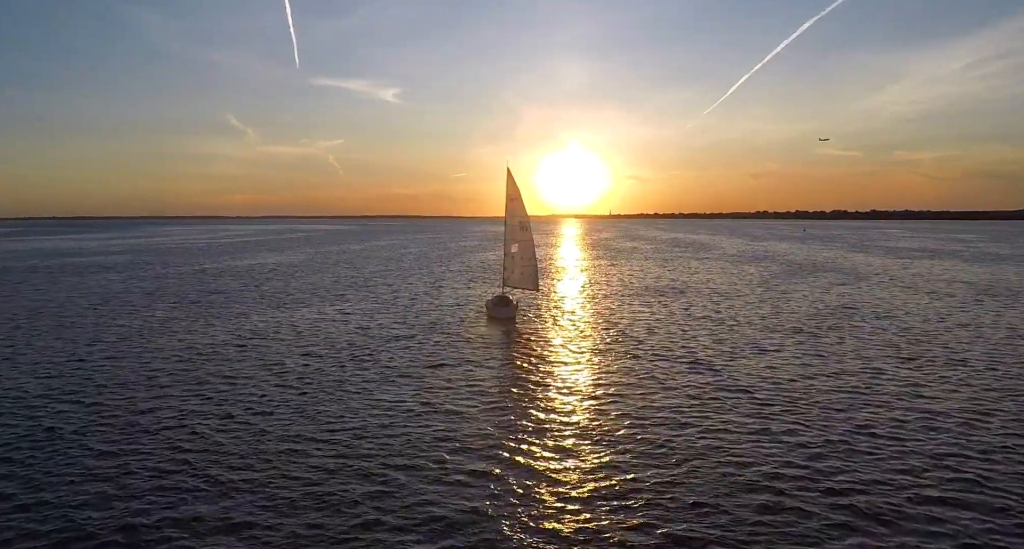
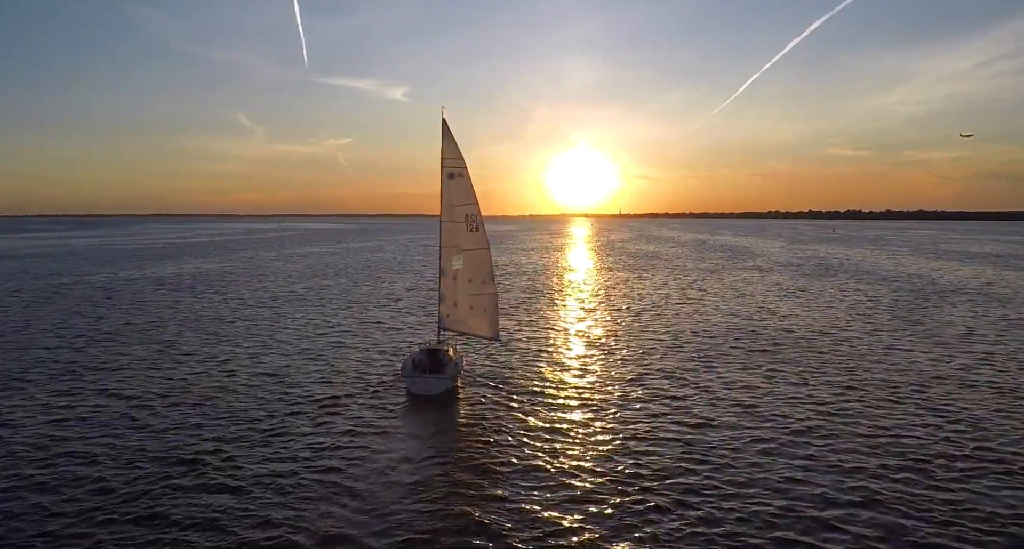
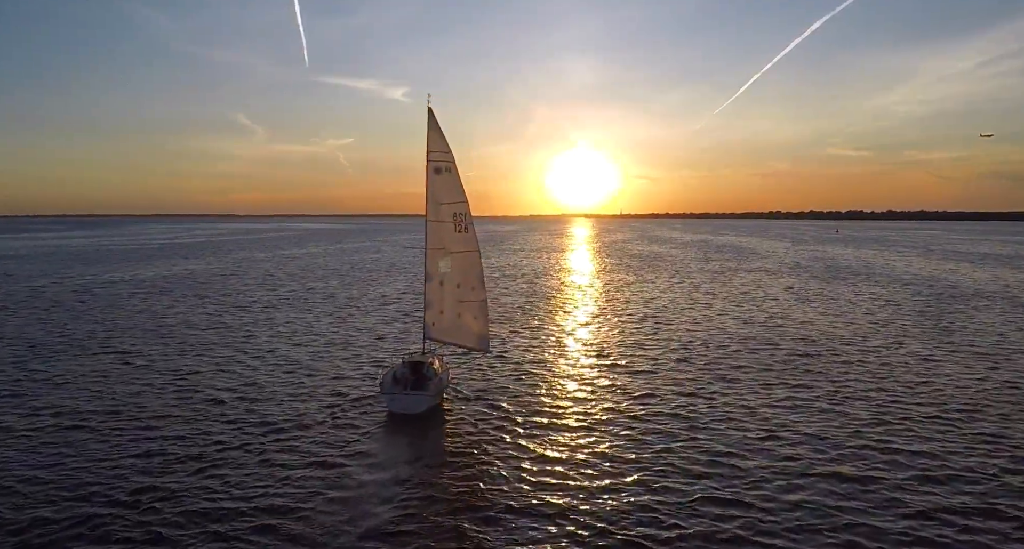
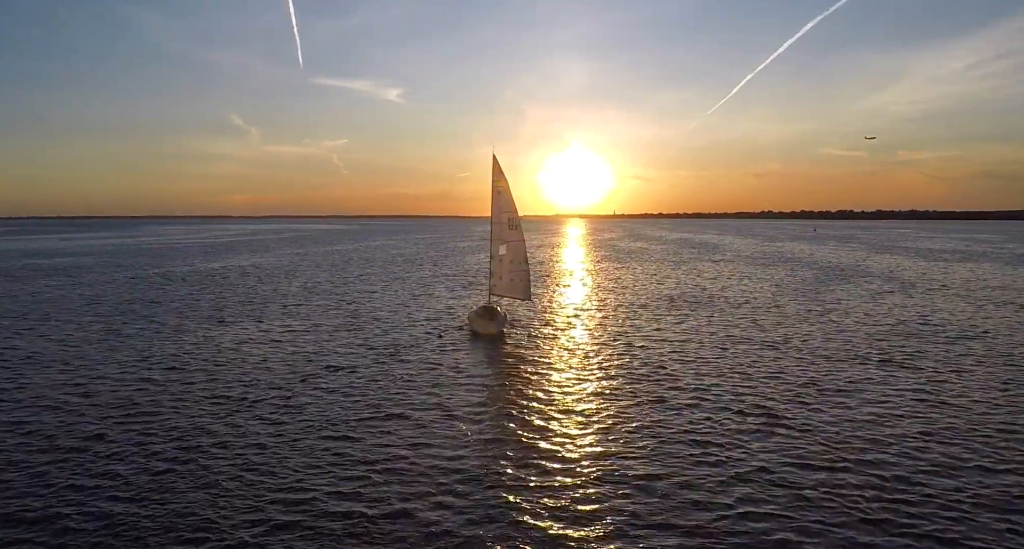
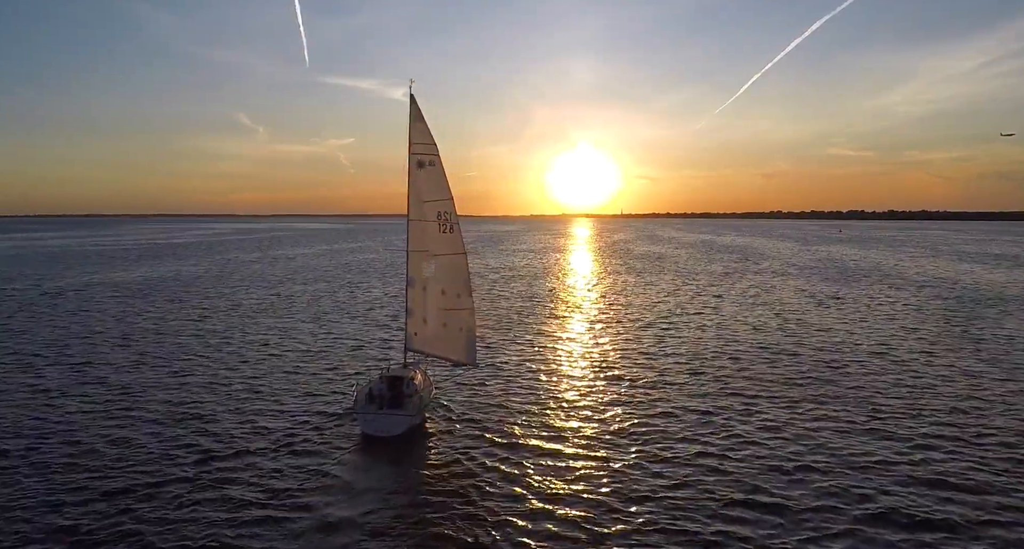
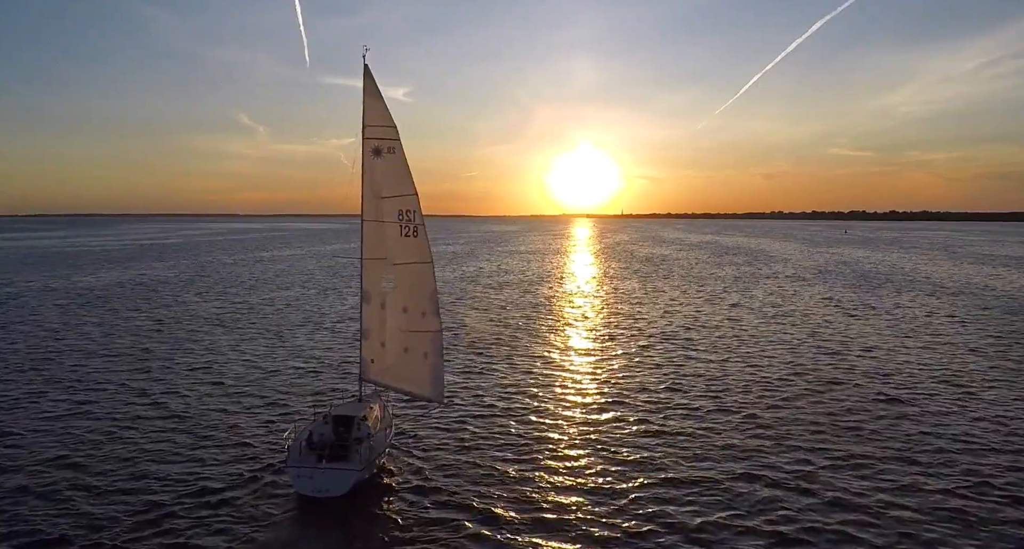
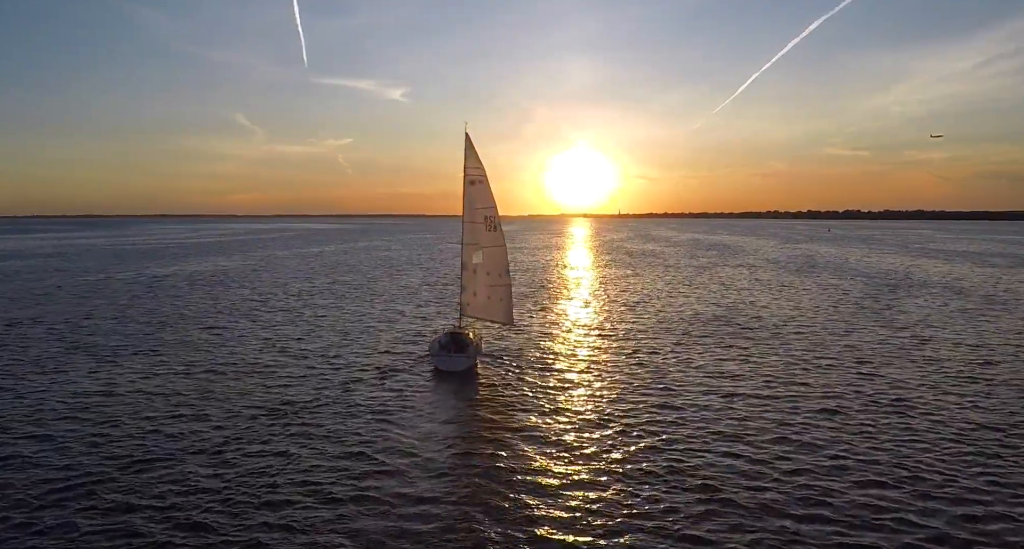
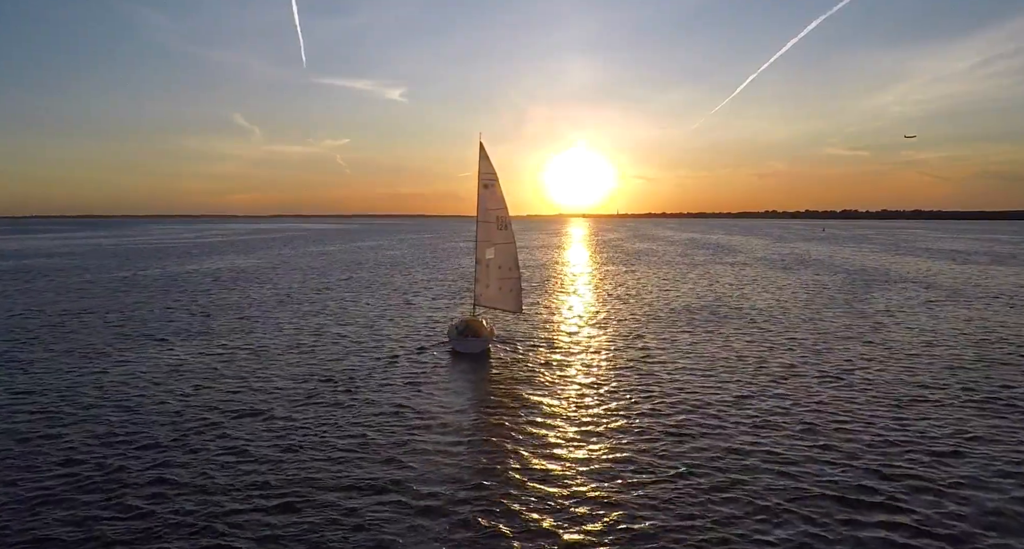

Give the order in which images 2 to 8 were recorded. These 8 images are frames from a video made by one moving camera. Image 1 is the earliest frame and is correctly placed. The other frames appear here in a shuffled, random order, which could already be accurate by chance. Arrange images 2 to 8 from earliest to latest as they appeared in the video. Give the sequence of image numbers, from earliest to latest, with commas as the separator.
4, 8, 7, 2, 3, 5, 6
